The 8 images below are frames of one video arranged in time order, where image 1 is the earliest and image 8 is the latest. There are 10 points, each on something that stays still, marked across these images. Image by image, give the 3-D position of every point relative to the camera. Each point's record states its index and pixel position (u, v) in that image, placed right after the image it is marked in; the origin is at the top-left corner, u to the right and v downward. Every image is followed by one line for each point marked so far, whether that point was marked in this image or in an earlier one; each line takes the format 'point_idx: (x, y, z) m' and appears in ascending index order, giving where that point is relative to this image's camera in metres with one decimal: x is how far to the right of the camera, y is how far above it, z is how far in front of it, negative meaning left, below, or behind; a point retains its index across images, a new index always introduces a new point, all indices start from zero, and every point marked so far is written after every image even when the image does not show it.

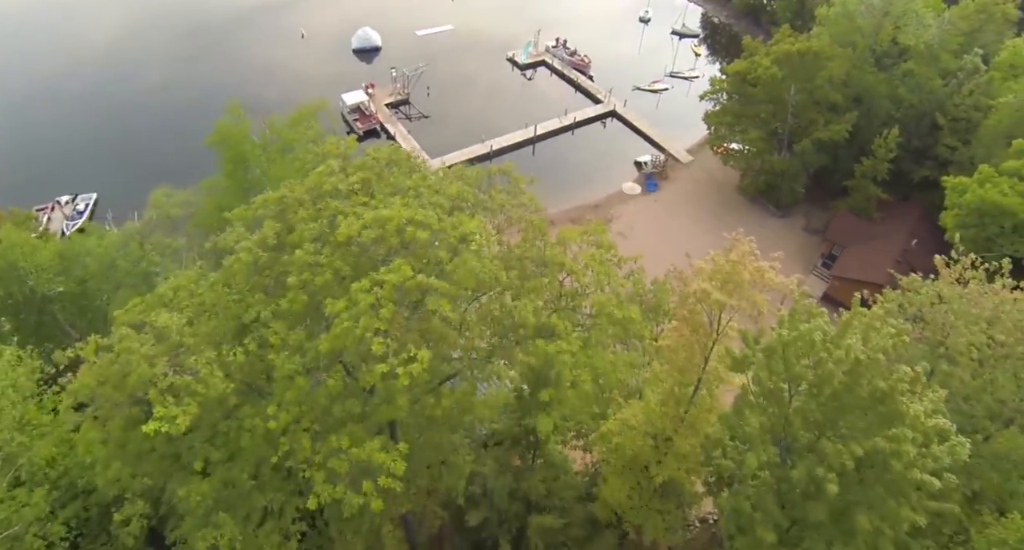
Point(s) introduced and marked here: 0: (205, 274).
0: (-4.7, 0.0, +11.9) m
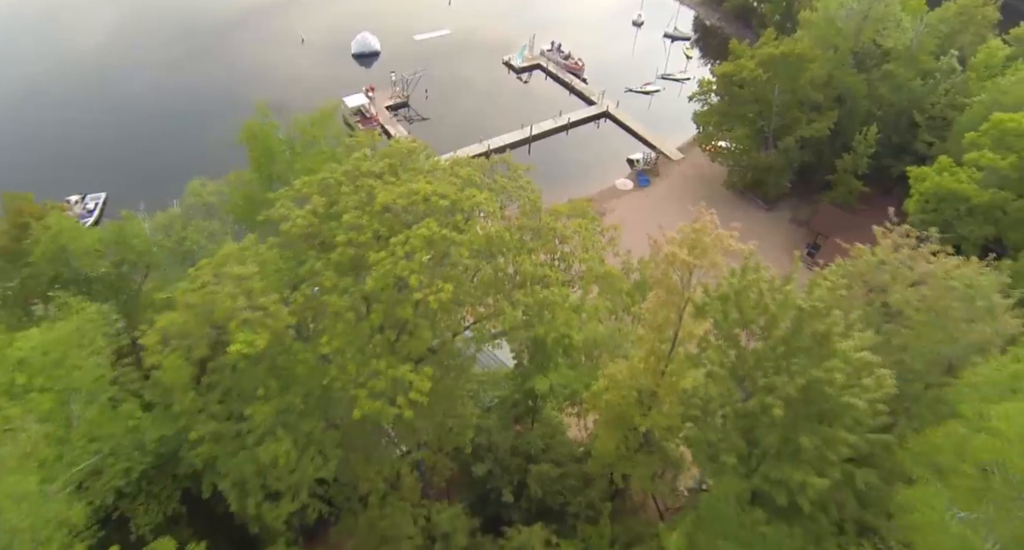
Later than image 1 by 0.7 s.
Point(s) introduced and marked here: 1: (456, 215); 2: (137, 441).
0: (-4.7, +0.5, +13.9) m
1: (-0.8, +1.0, +13.0) m
2: (-7.3, -3.5, +16.0) m
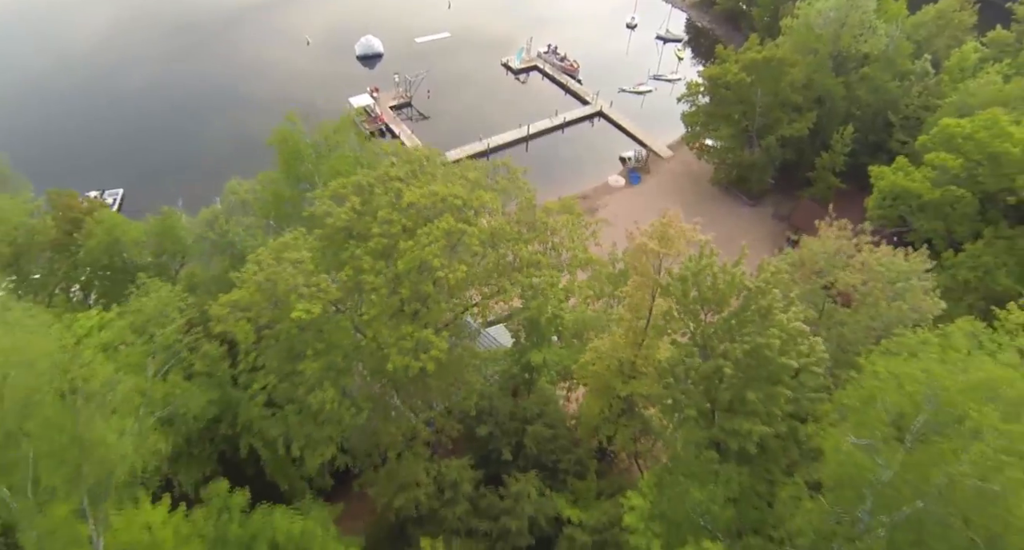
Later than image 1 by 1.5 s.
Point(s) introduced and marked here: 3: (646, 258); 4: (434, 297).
0: (-4.7, +0.8, +16.6) m
1: (-0.8, +1.3, +15.7) m
2: (-7.3, -3.2, +18.6) m
3: (+3.1, +0.3, +16.8) m
4: (-1.5, -0.5, +15.6) m
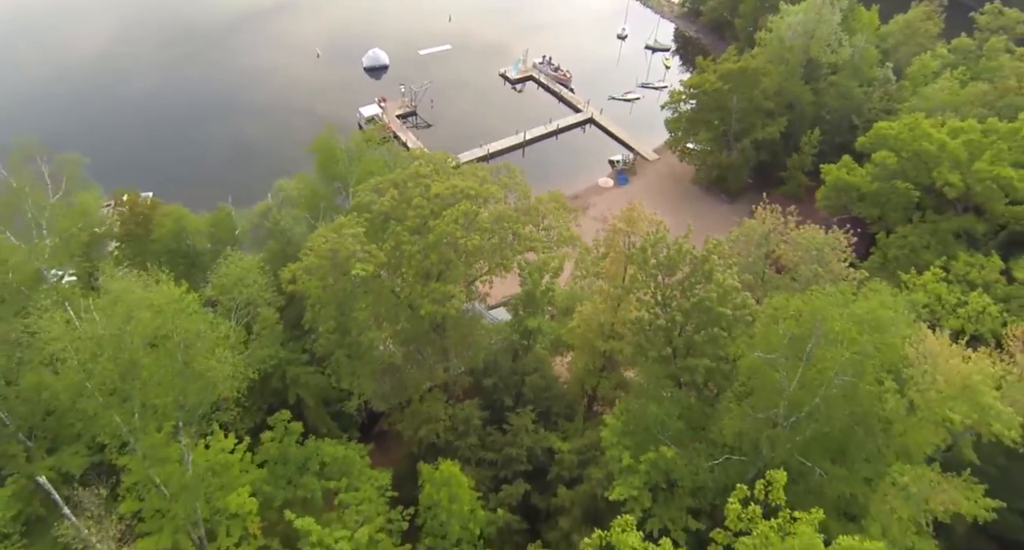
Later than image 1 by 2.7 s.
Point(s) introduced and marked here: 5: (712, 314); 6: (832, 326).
0: (-4.7, +1.5, +21.0) m
1: (-0.8, +2.0, +20.1) m
2: (-7.3, -2.6, +23.0) m
3: (+3.1, +1.1, +21.3) m
4: (-1.5, +0.2, +20.0) m
5: (+5.2, -1.0, +19.5) m
6: (+6.9, -1.1, +16.7) m
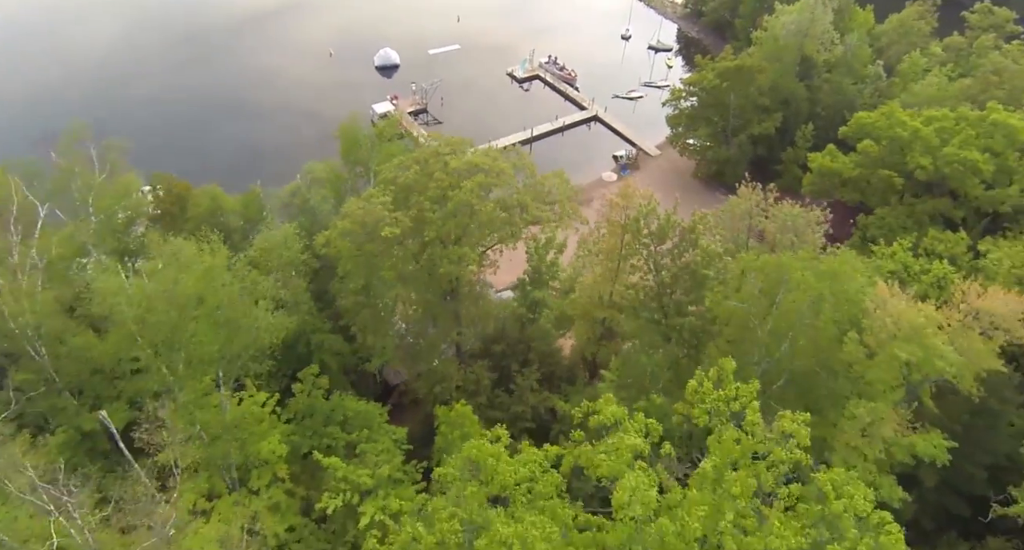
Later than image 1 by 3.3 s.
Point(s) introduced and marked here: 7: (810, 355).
0: (-4.5, +2.4, +23.3) m
1: (-0.6, +2.9, +22.4) m
2: (-7.1, -1.7, +25.3) m
3: (+3.3, +2.0, +23.5) m
4: (-1.3, +1.2, +22.3) m
5: (+5.4, -0.1, +21.8) m
6: (+7.1, -0.2, +19.0) m
7: (+7.5, -1.9, +18.9) m
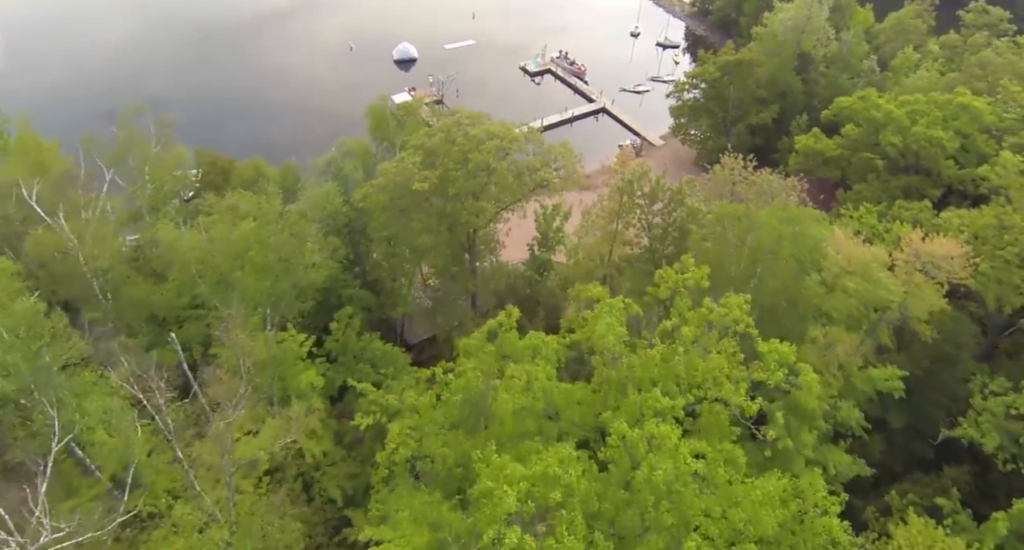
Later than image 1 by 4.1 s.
0: (-4.1, +4.0, +26.6) m
1: (-0.2, +4.5, +25.6) m
2: (-6.7, -0.1, +28.6) m
3: (+3.6, +3.5, +26.7) m
4: (-0.9, +2.7, +25.5) m
5: (+5.7, +1.4, +24.9) m
6: (+7.4, +1.3, +22.0) m
7: (+7.8, -0.5, +22.0) m
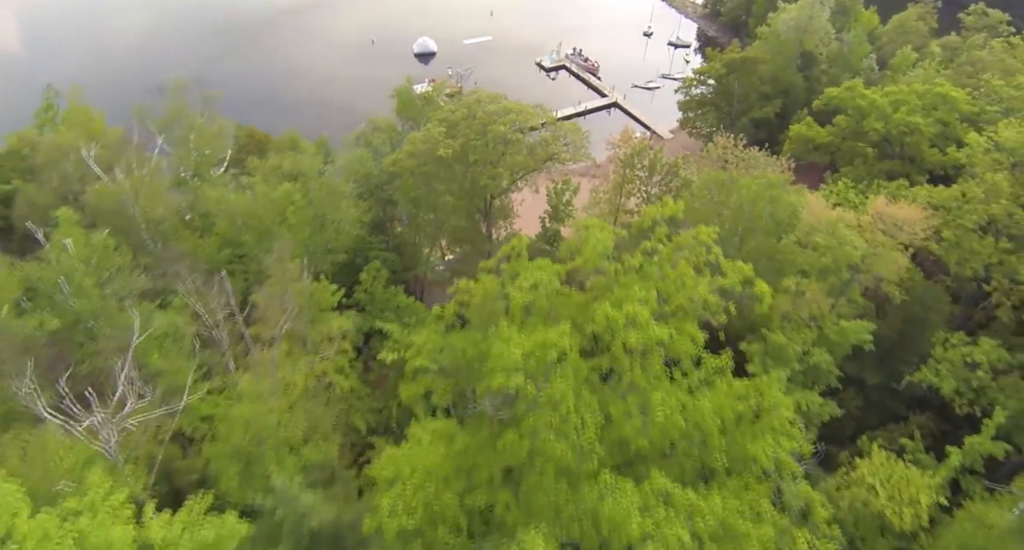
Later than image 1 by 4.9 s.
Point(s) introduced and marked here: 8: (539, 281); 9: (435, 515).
0: (-3.6, +5.5, +29.5) m
1: (+0.2, +5.9, +28.5) m
2: (-6.3, +1.5, +31.6) m
3: (+4.1, +4.9, +29.5) m
4: (-0.5, +4.2, +28.4) m
5: (+6.1, +2.7, +27.7) m
6: (+7.8, +2.6, +24.8) m
7: (+8.1, +0.9, +24.8) m
8: (+0.7, 0.0, +17.9) m
9: (-1.7, -5.1, +16.7) m
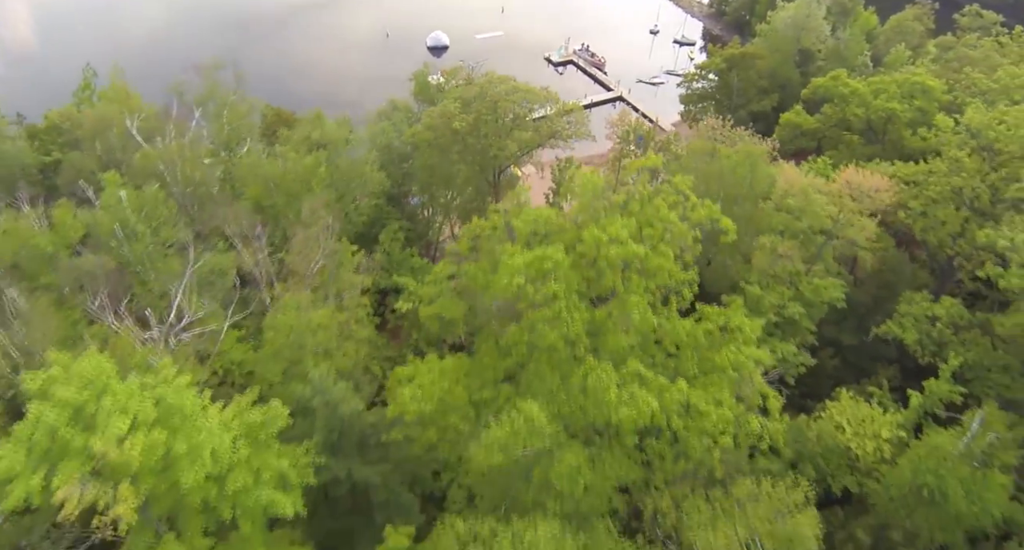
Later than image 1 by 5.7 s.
0: (-3.3, +7.1, +32.2) m
1: (+0.6, +7.4, +31.1) m
2: (-6.0, +3.1, +34.3) m
3: (+4.4, +6.3, +32.1) m
4: (-0.2, +5.7, +31.0) m
5: (+6.3, +4.1, +30.3) m
6: (+8.0, +4.0, +27.4) m
7: (+8.3, +2.2, +27.3) m
8: (+0.8, +1.5, +20.5) m
9: (-1.6, -3.5, +19.3) m
